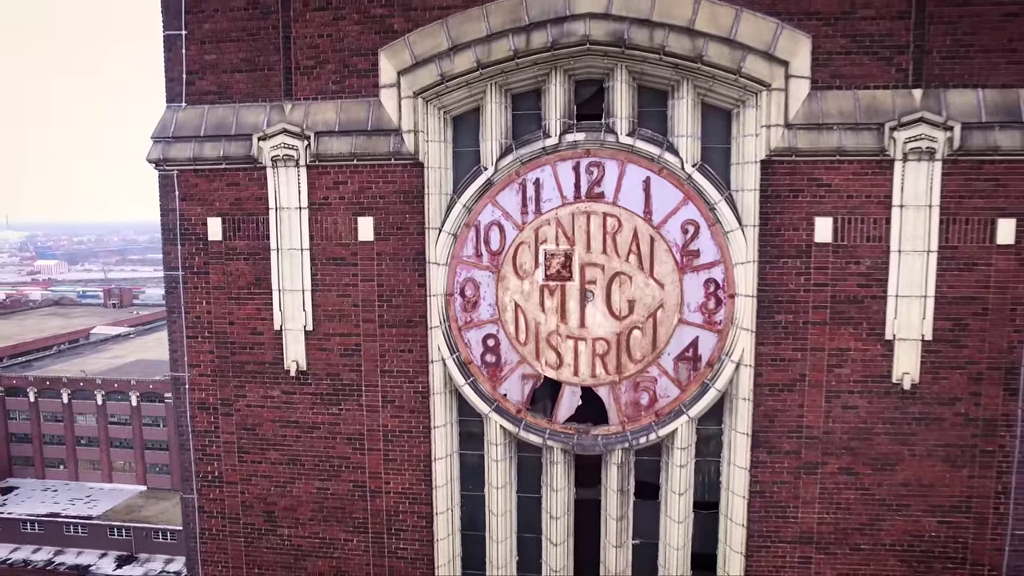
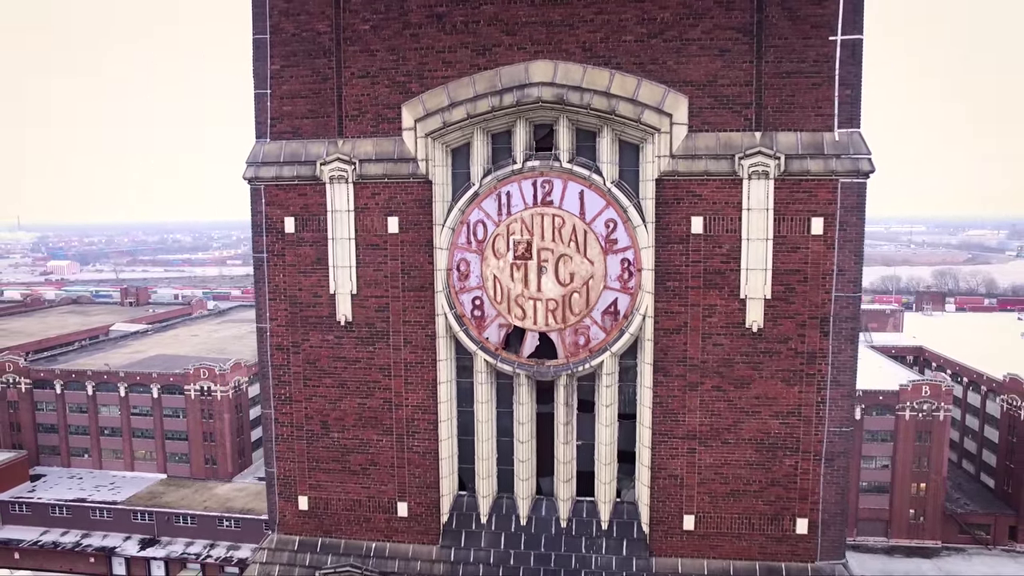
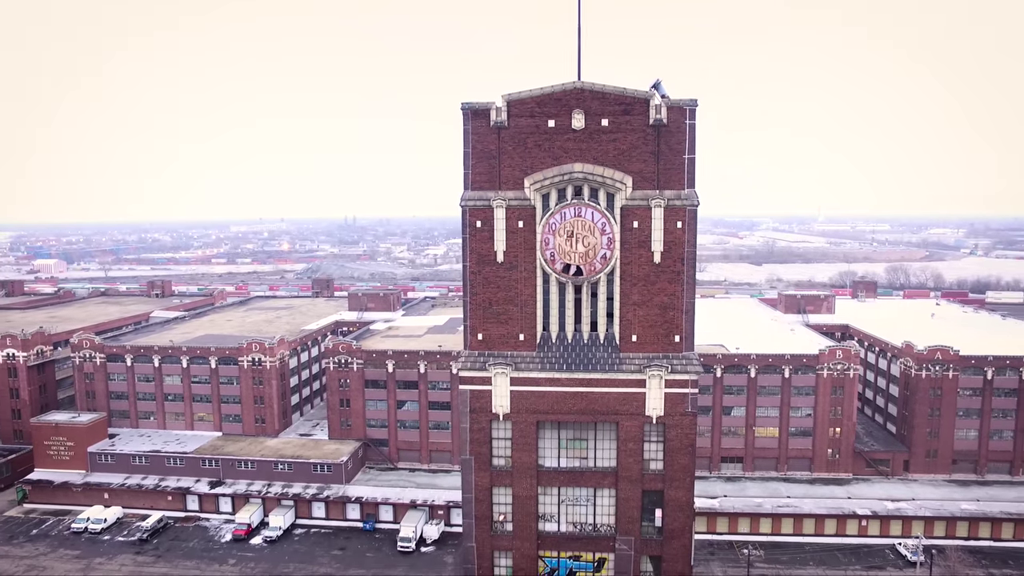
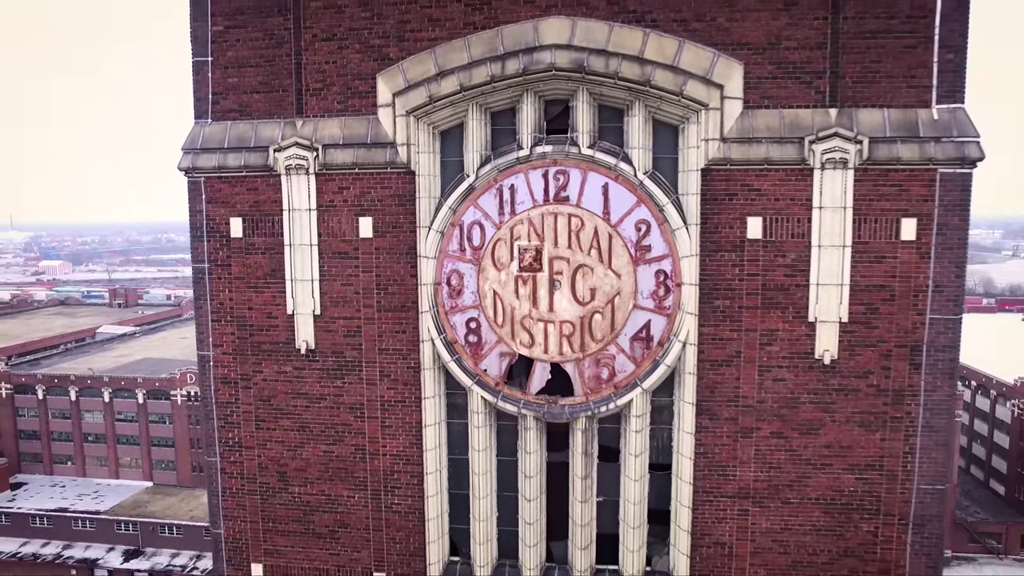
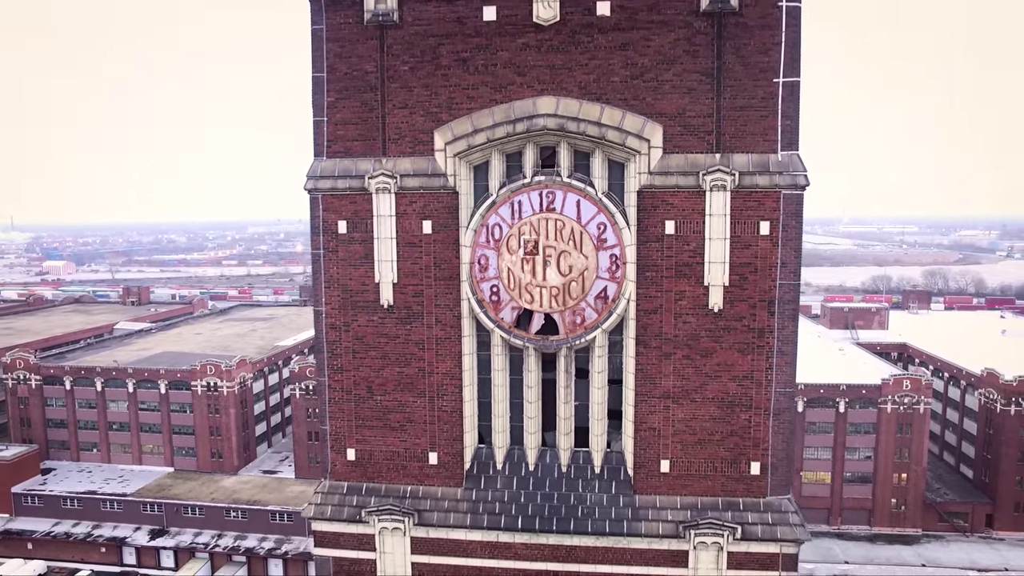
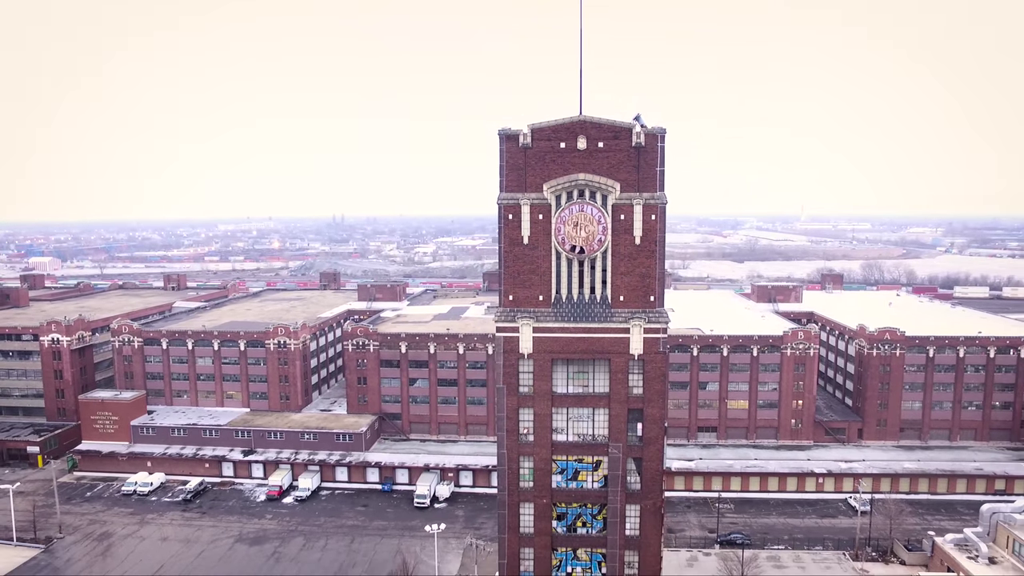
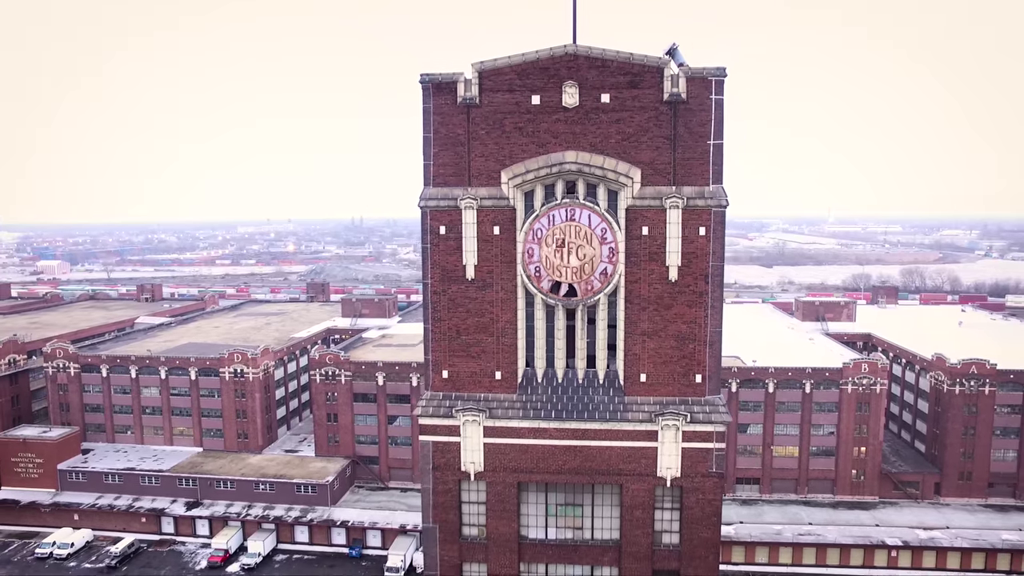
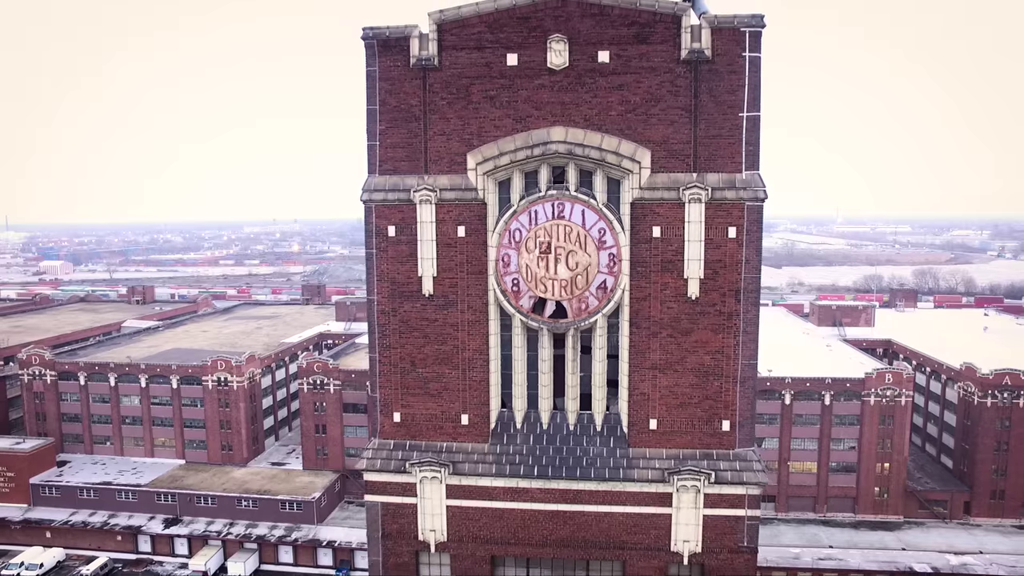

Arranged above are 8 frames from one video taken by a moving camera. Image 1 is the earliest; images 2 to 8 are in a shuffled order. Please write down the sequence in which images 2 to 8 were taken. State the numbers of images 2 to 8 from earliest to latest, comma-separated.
4, 2, 5, 8, 7, 3, 6
